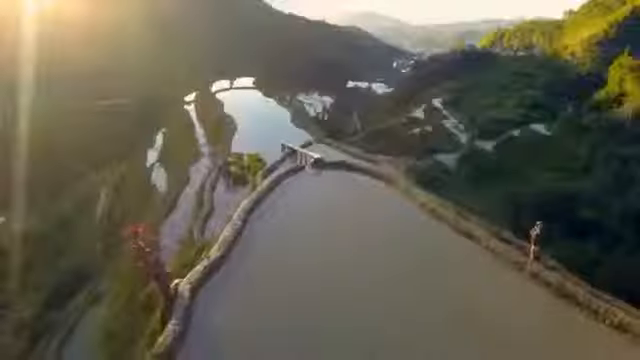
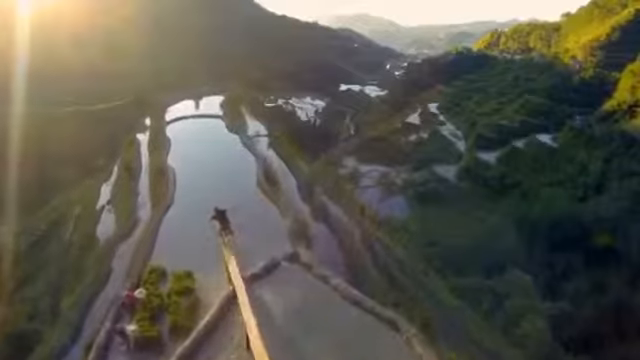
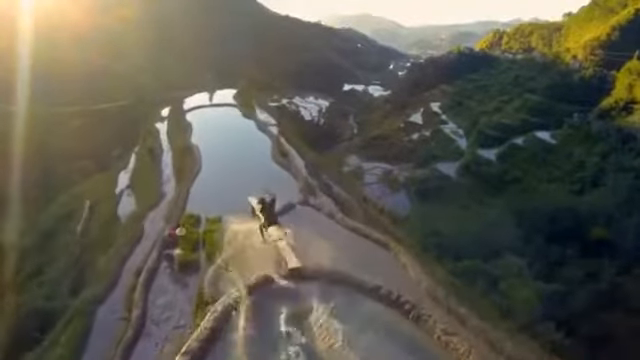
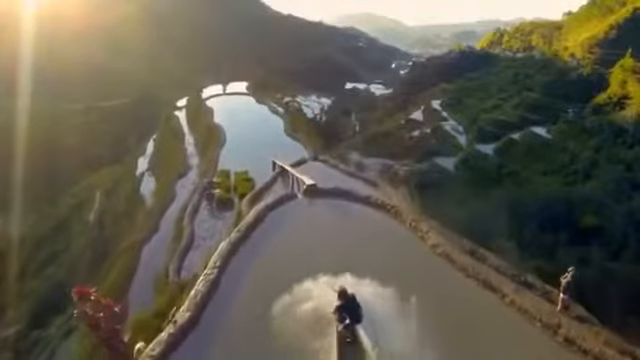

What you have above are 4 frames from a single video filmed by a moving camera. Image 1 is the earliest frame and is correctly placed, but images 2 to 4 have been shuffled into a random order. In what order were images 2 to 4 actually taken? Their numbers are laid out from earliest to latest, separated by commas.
4, 3, 2
